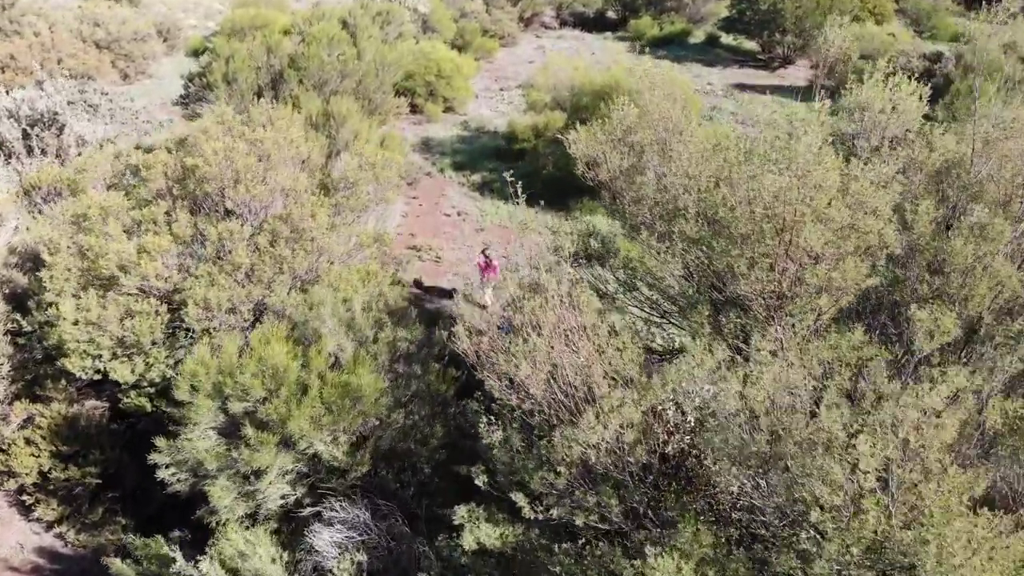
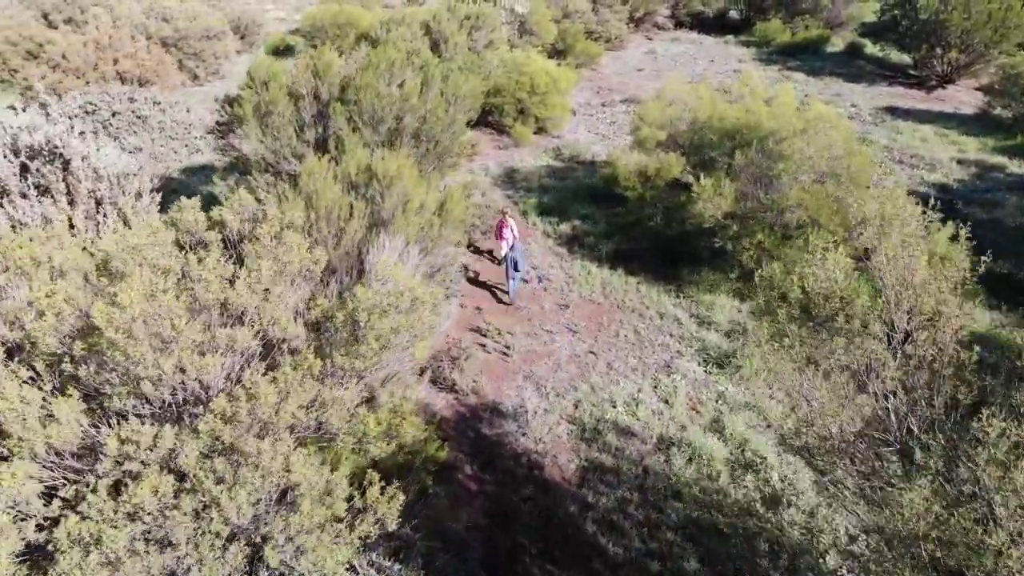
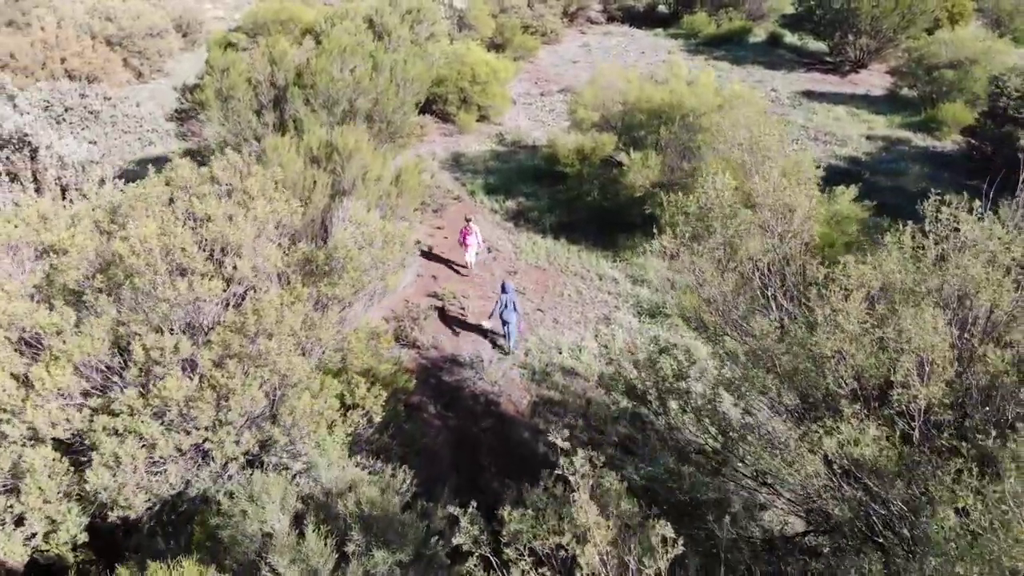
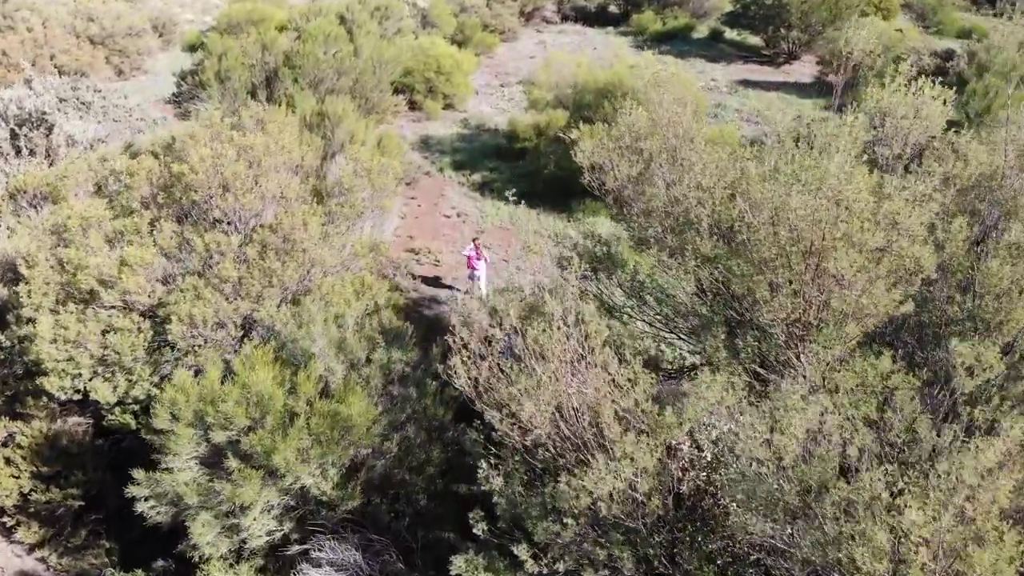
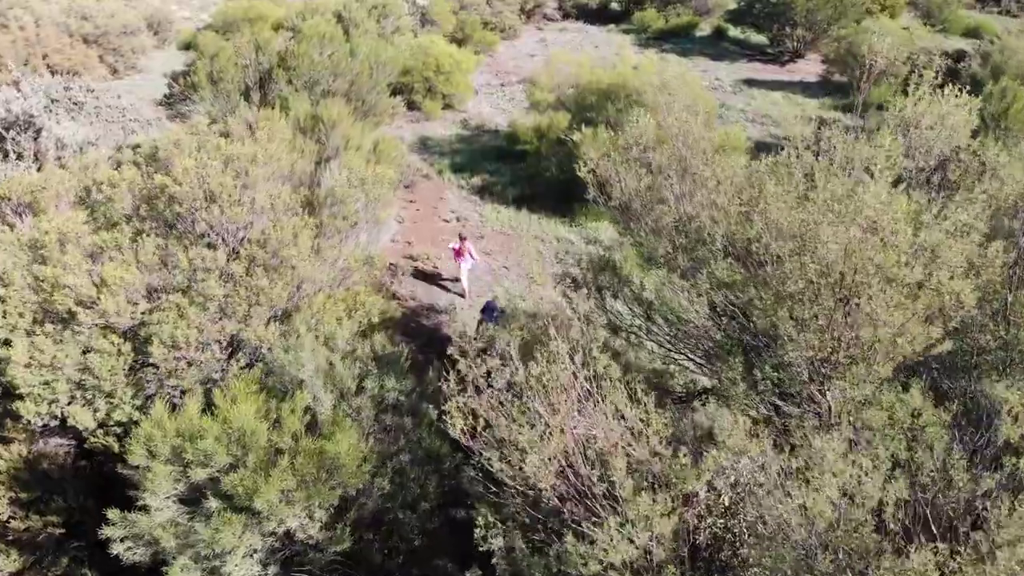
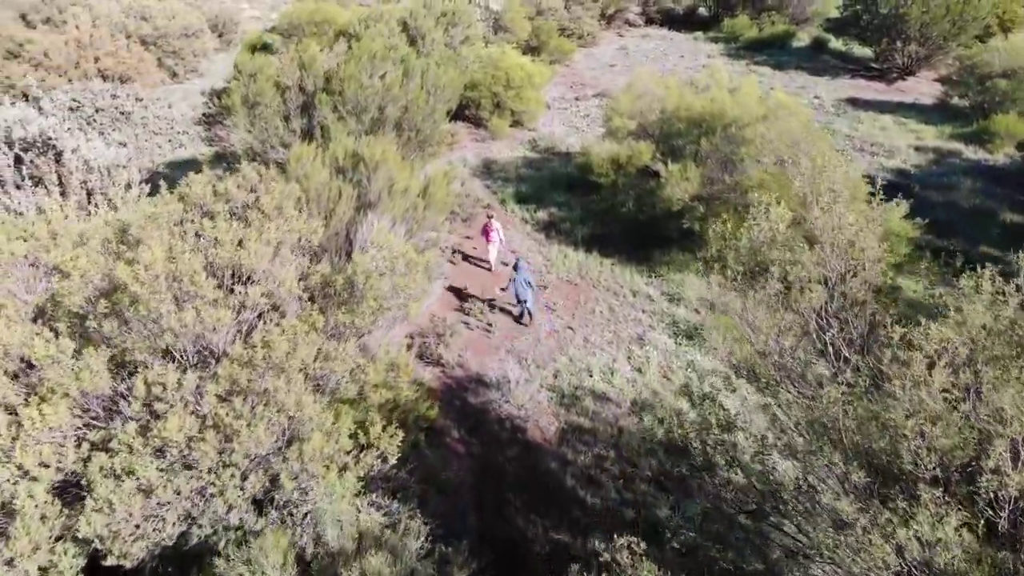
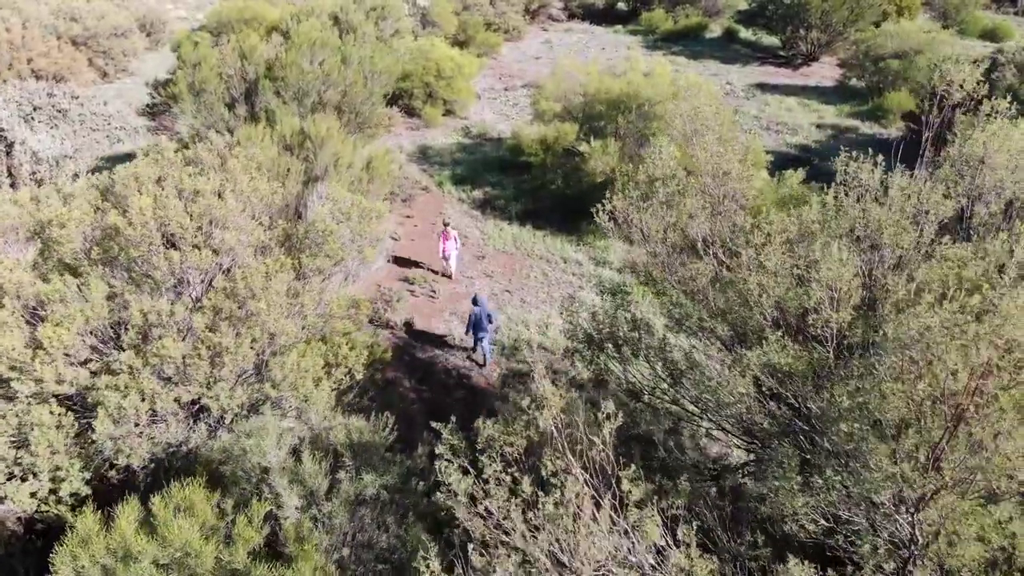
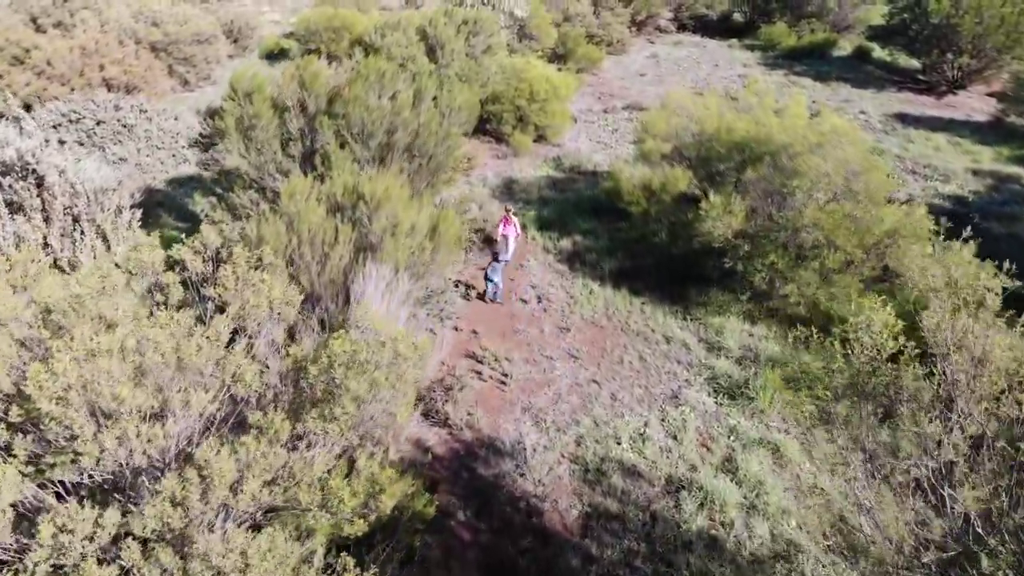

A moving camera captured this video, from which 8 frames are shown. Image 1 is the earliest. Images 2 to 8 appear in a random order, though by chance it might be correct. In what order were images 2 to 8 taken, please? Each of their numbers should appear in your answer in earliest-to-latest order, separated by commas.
4, 5, 7, 3, 6, 2, 8
